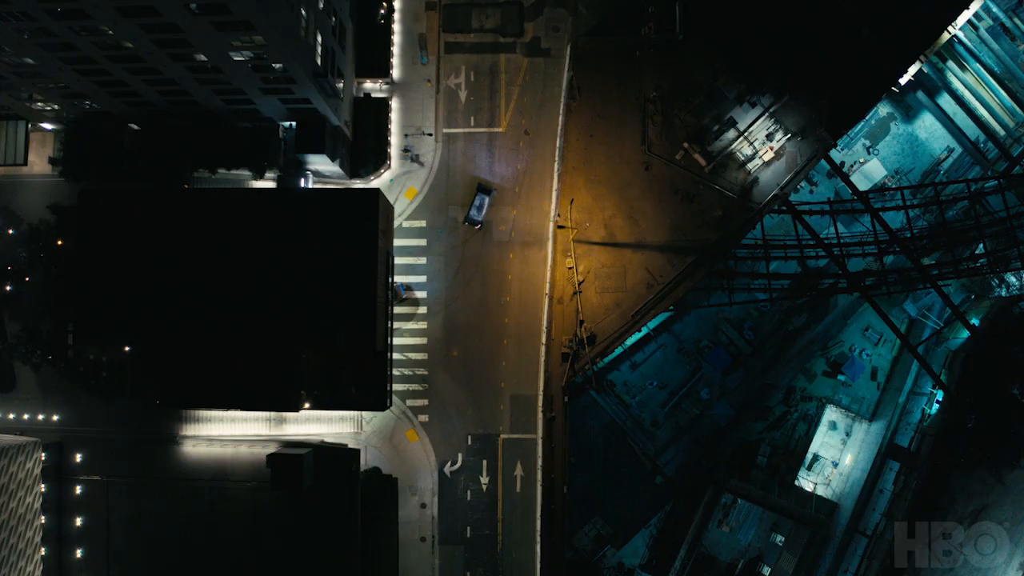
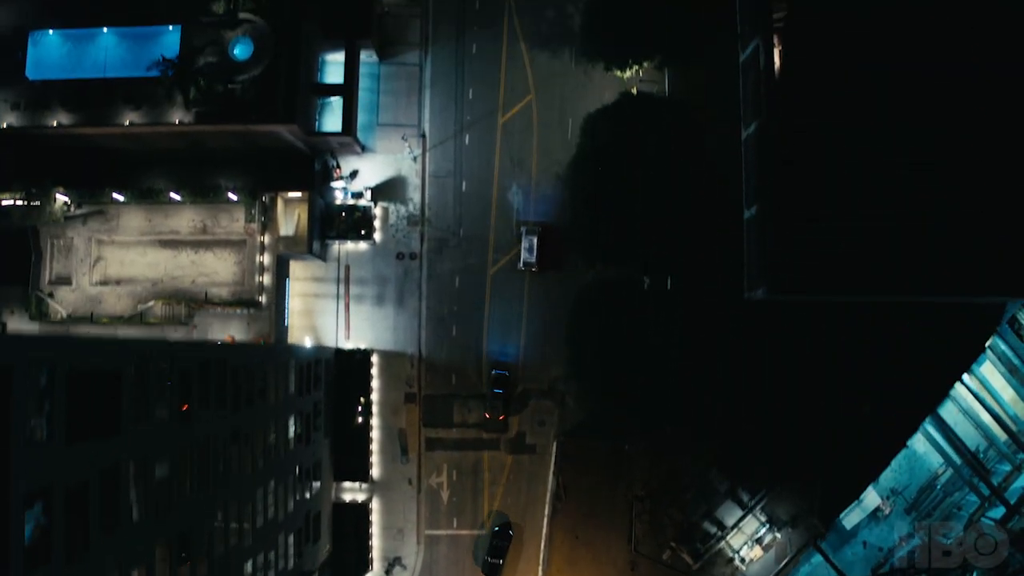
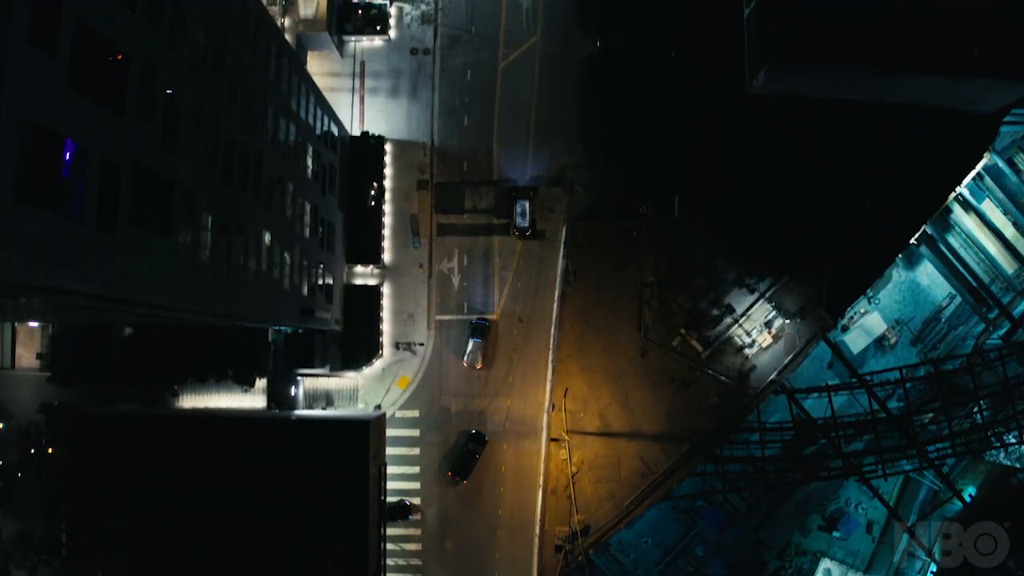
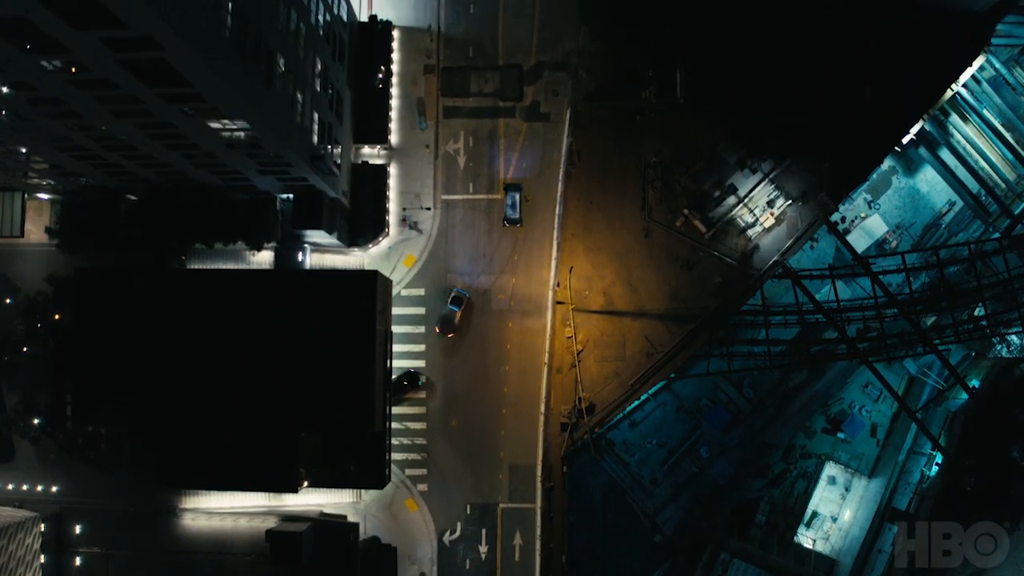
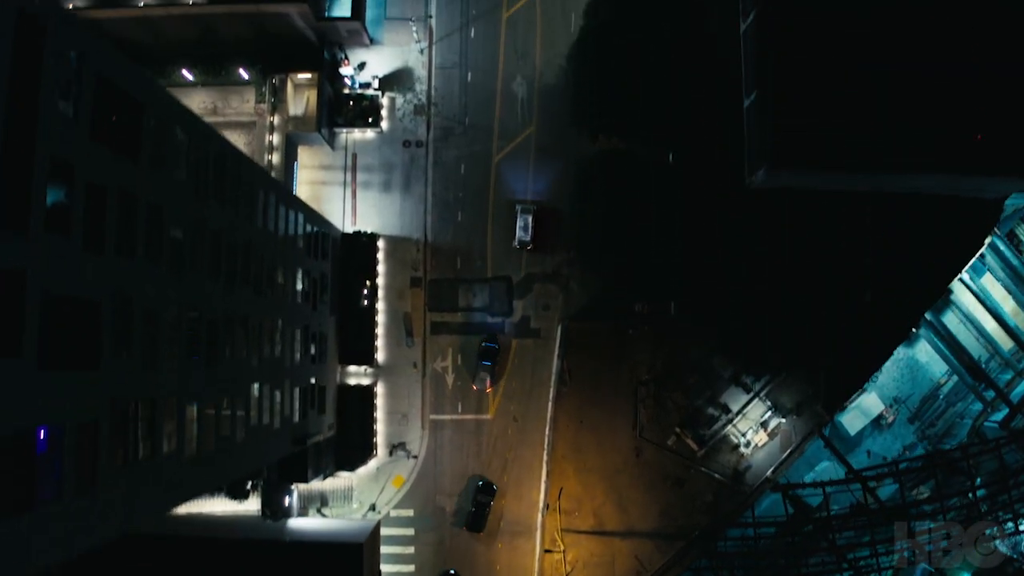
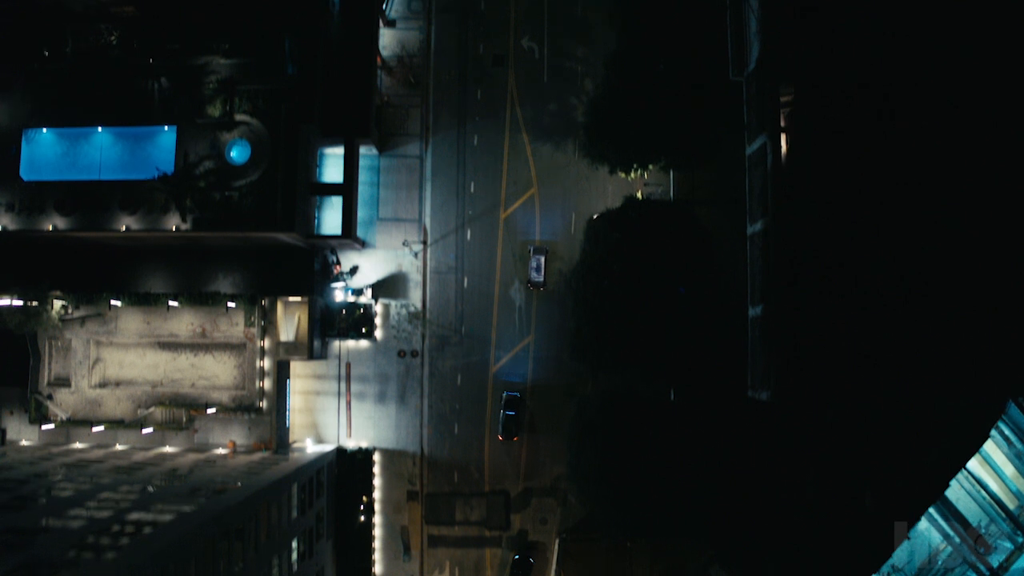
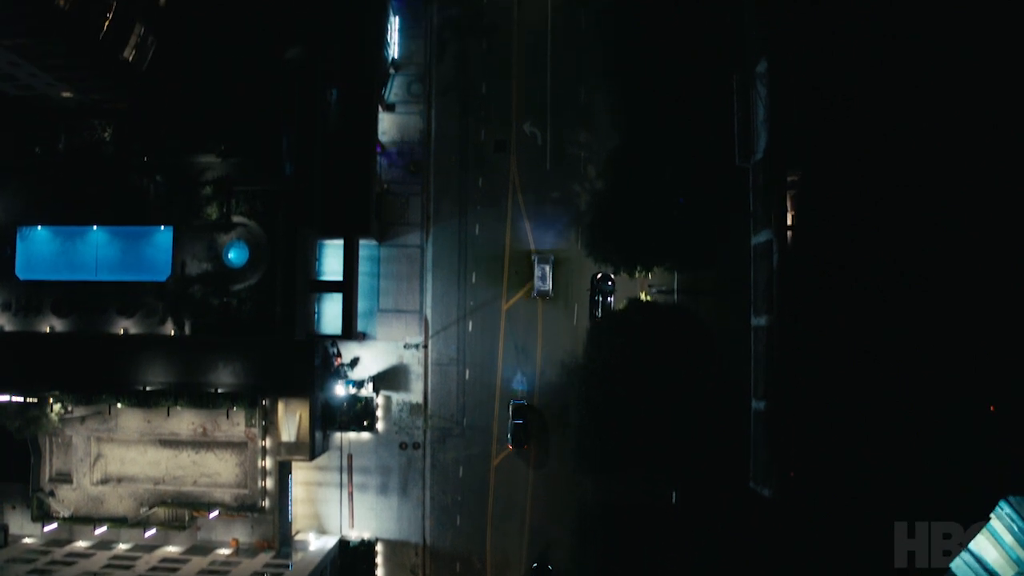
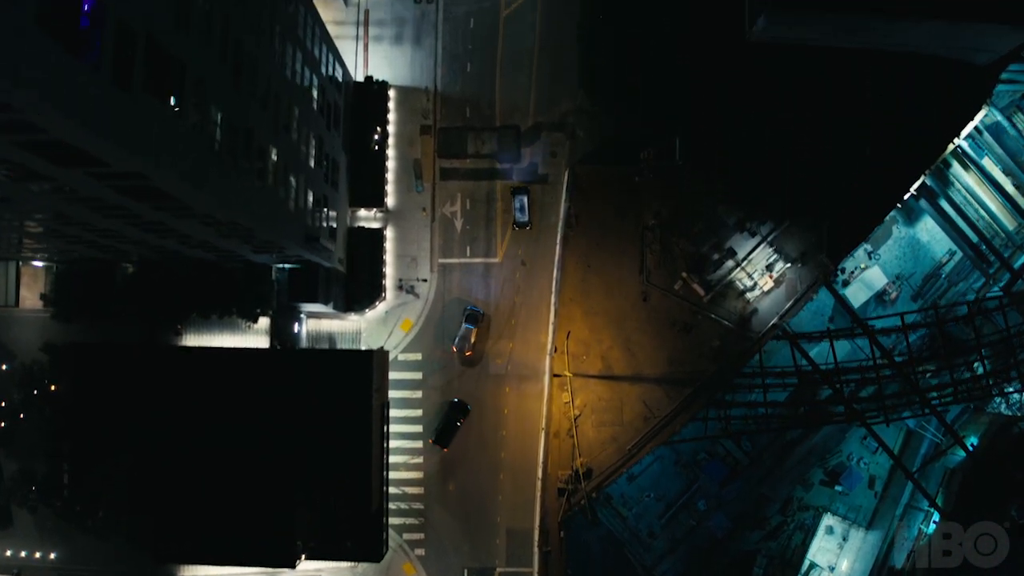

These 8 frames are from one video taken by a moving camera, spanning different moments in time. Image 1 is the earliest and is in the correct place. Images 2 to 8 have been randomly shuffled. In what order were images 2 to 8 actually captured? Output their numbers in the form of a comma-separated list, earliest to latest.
4, 8, 3, 5, 2, 6, 7
